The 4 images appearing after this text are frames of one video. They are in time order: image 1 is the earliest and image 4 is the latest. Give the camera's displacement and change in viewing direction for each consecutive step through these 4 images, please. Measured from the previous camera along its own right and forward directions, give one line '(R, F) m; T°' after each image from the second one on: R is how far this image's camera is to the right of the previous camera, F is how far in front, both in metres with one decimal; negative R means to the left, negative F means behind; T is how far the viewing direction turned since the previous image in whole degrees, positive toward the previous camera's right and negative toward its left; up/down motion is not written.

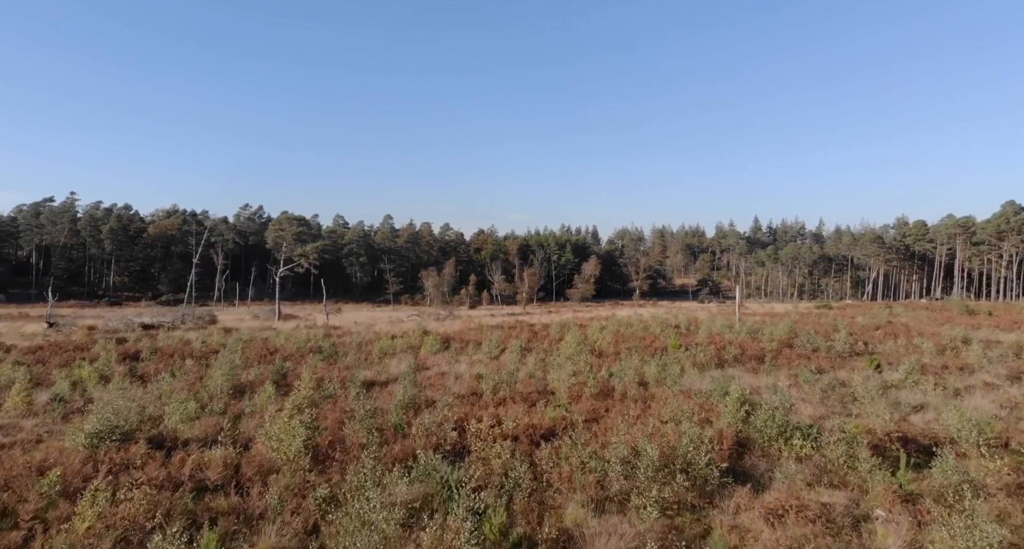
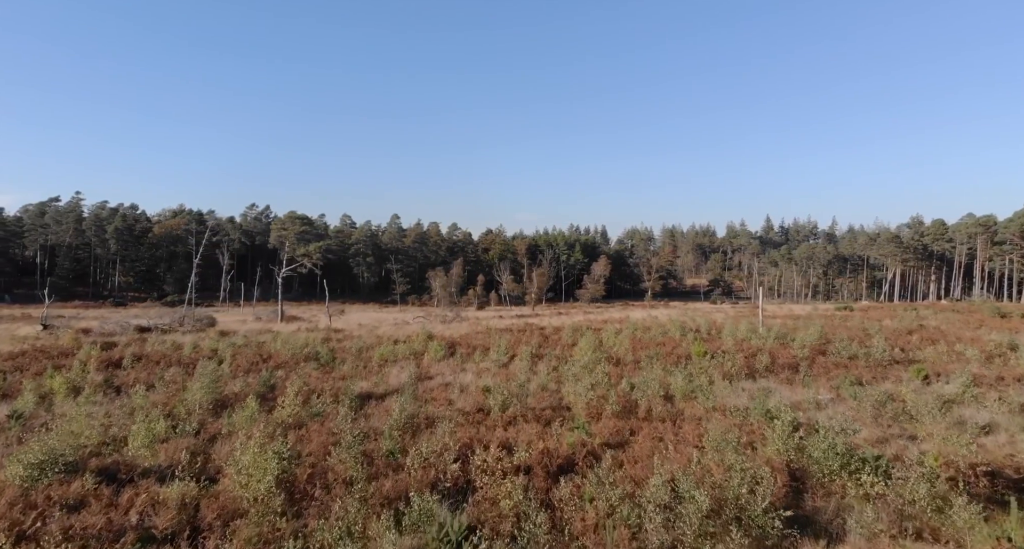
(-0.1, +1.5) m; -1°
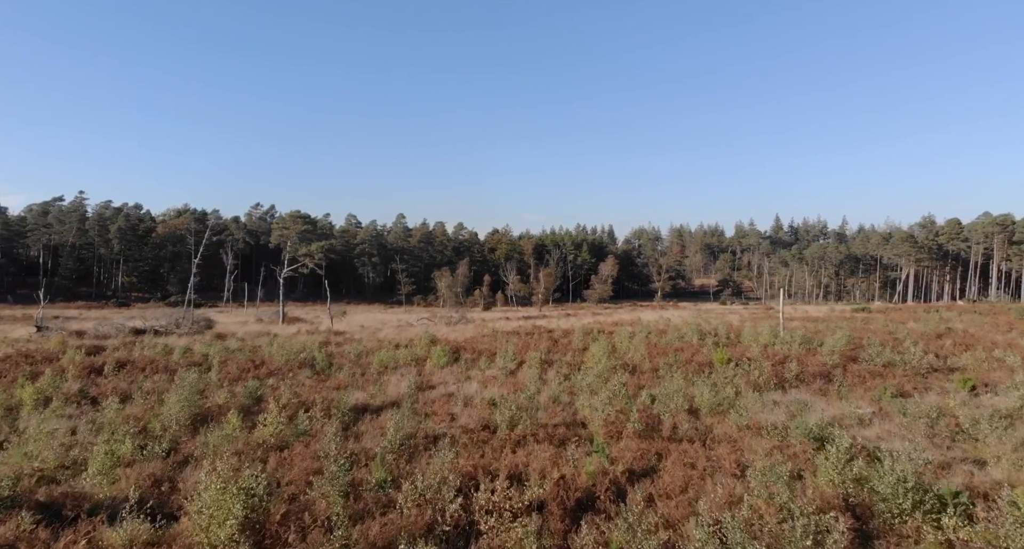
(0.0, +1.2) m; -1°
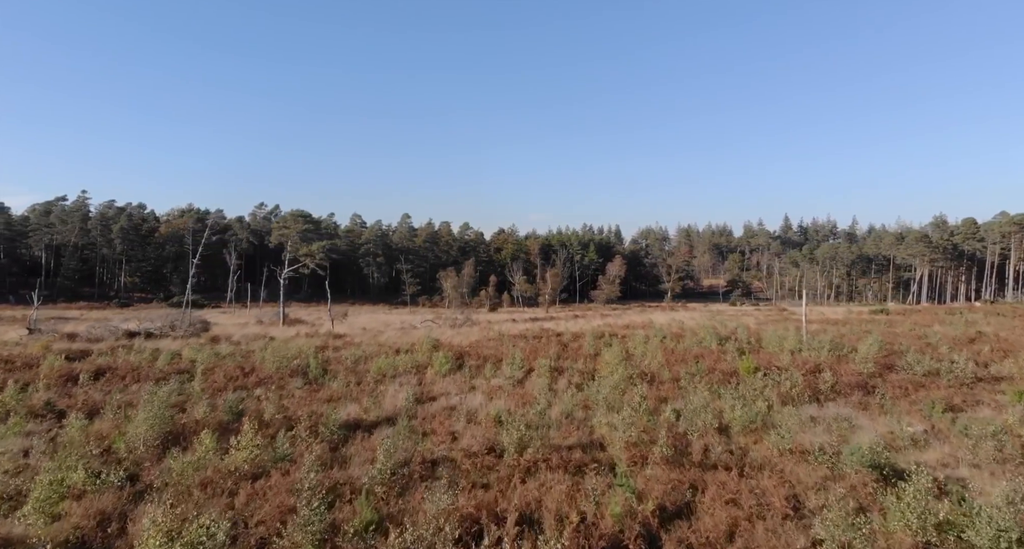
(0.0, +1.3) m; -1°
